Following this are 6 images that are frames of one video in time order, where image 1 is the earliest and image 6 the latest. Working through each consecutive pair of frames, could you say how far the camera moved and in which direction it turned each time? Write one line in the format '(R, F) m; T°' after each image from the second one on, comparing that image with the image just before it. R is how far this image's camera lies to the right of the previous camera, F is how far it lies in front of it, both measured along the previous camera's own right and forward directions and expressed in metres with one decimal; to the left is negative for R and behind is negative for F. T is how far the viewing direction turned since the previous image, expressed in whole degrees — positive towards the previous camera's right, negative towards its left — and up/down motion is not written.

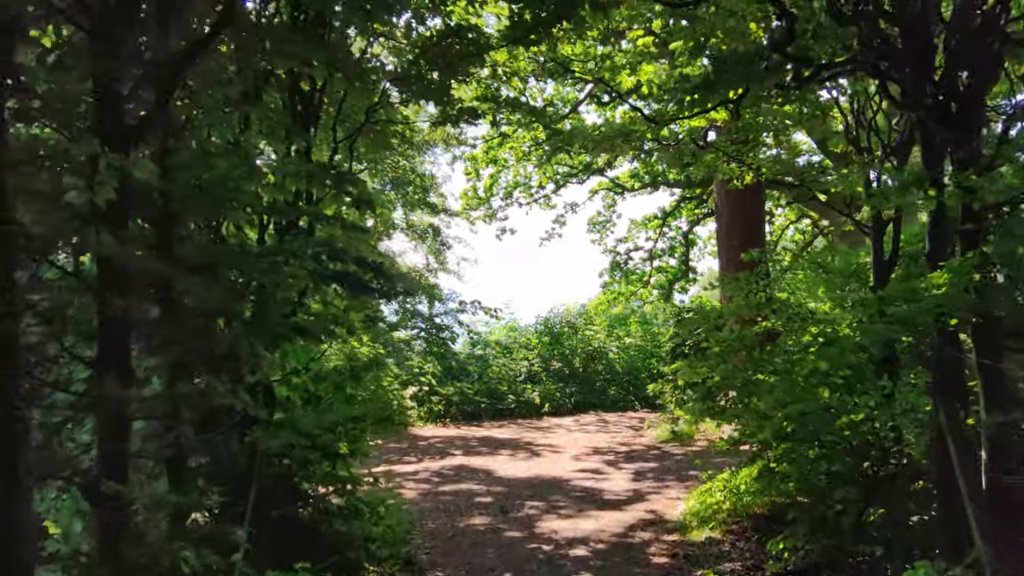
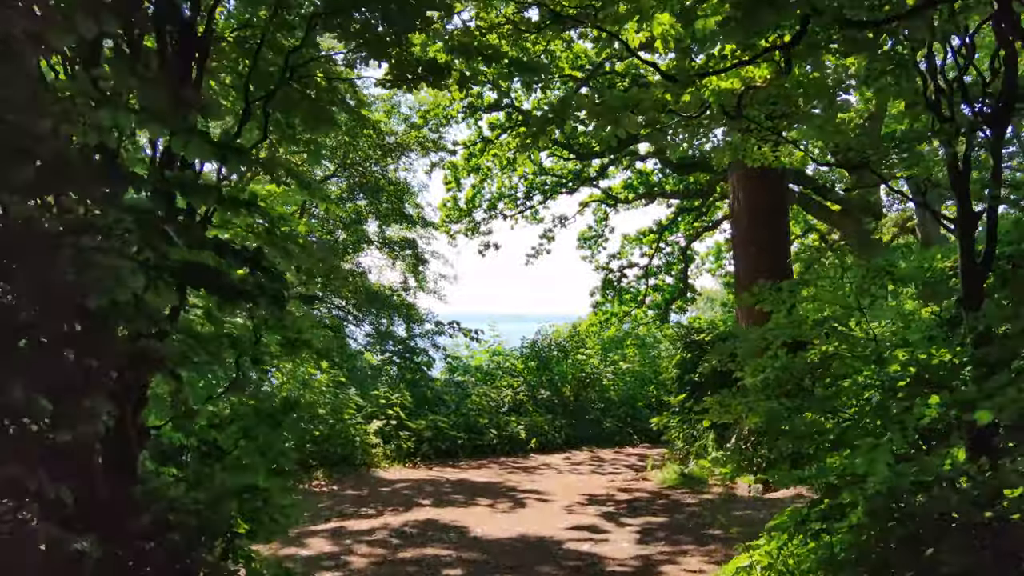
(+0.1, +1.5) m; +1°
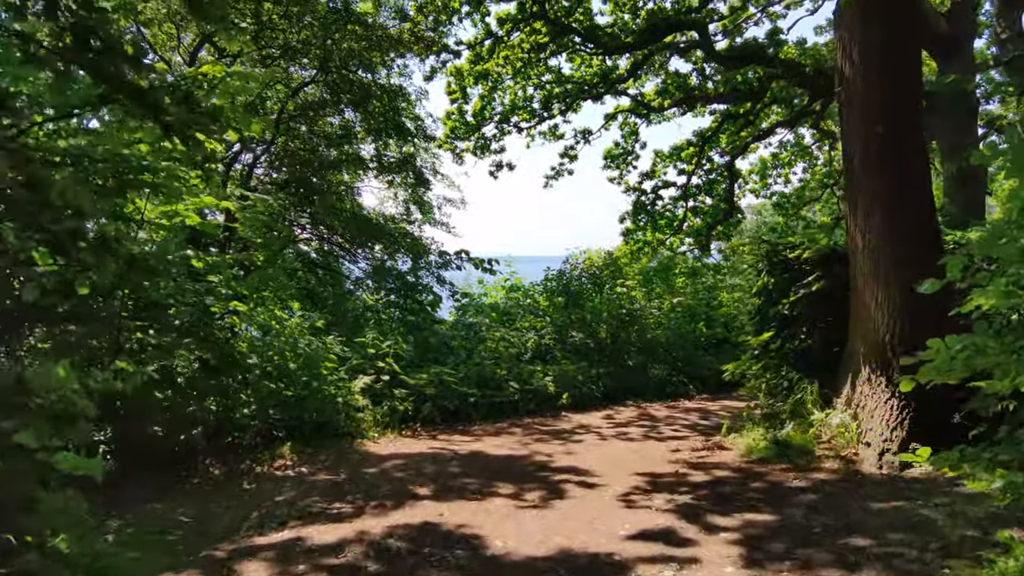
(-0.1, +2.4) m; -1°
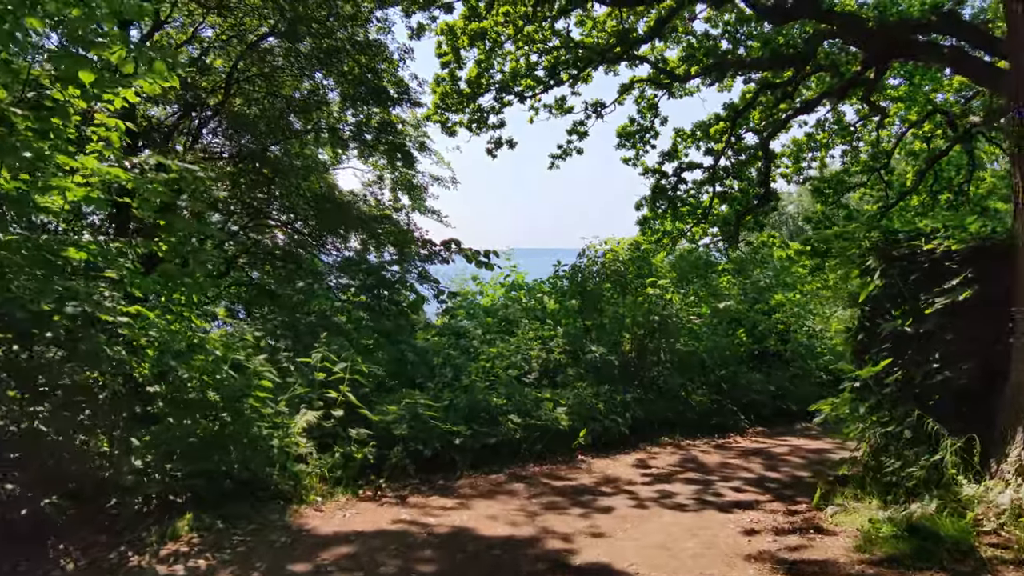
(0.0, +2.1) m; 0°
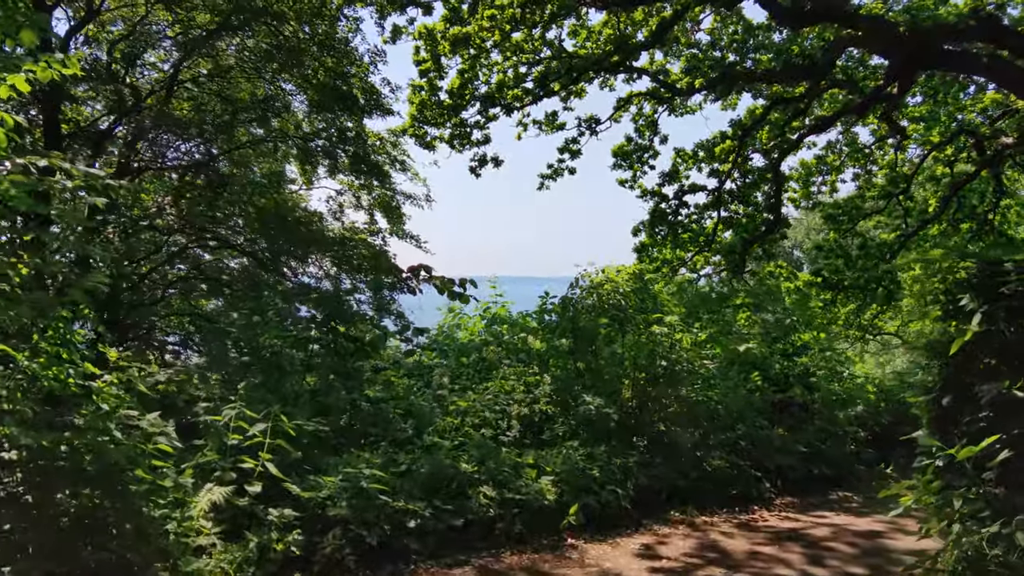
(+0.1, +1.3) m; +1°
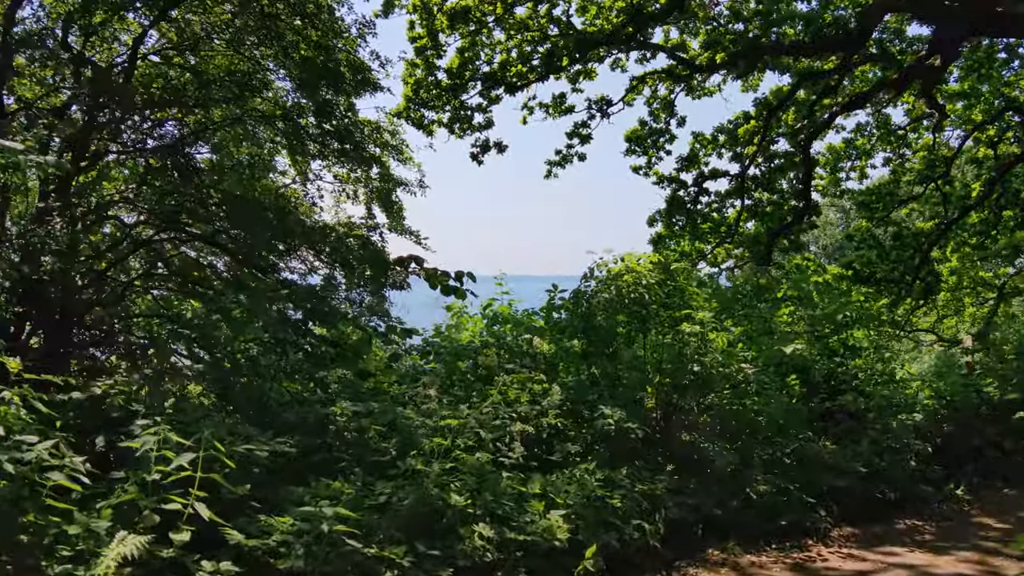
(0.0, +1.0) m; -1°
